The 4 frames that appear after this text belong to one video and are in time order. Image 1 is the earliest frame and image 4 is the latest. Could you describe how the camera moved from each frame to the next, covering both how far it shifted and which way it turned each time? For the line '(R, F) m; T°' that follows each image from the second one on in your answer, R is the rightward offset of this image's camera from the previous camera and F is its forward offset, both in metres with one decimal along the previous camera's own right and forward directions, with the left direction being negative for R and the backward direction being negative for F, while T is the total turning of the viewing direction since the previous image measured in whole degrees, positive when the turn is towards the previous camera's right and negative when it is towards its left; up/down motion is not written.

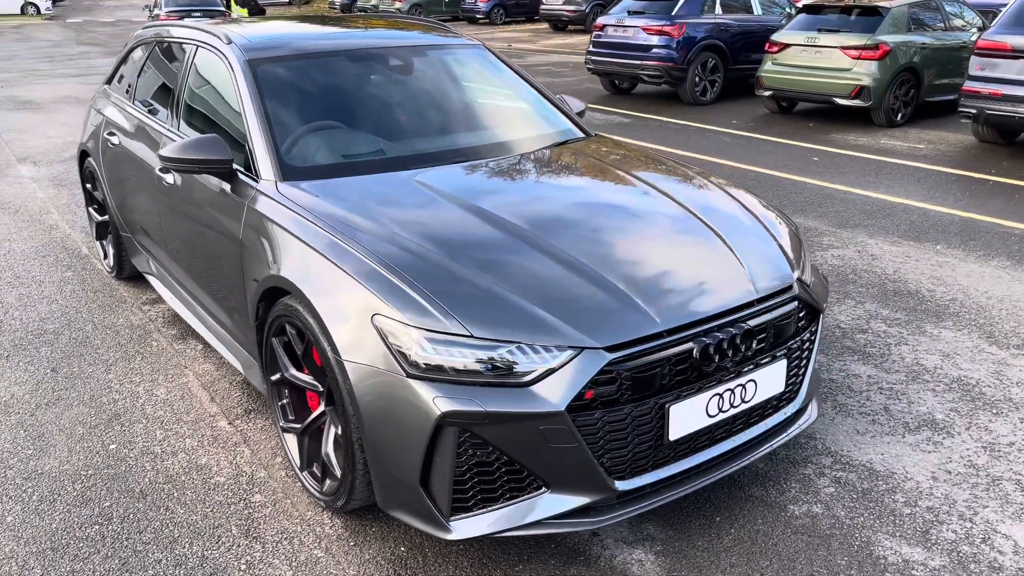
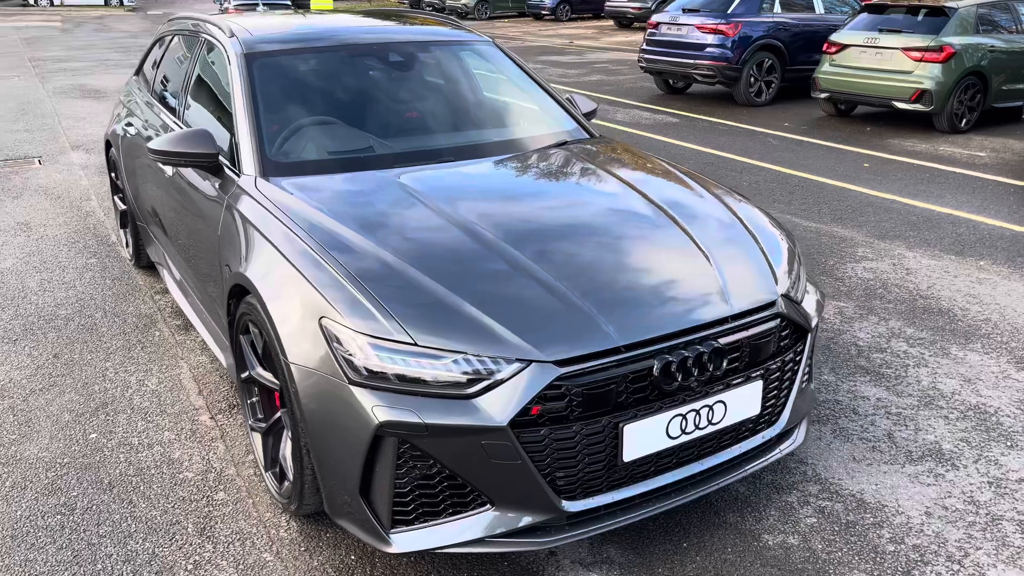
(+0.3, +0.1) m; -4°
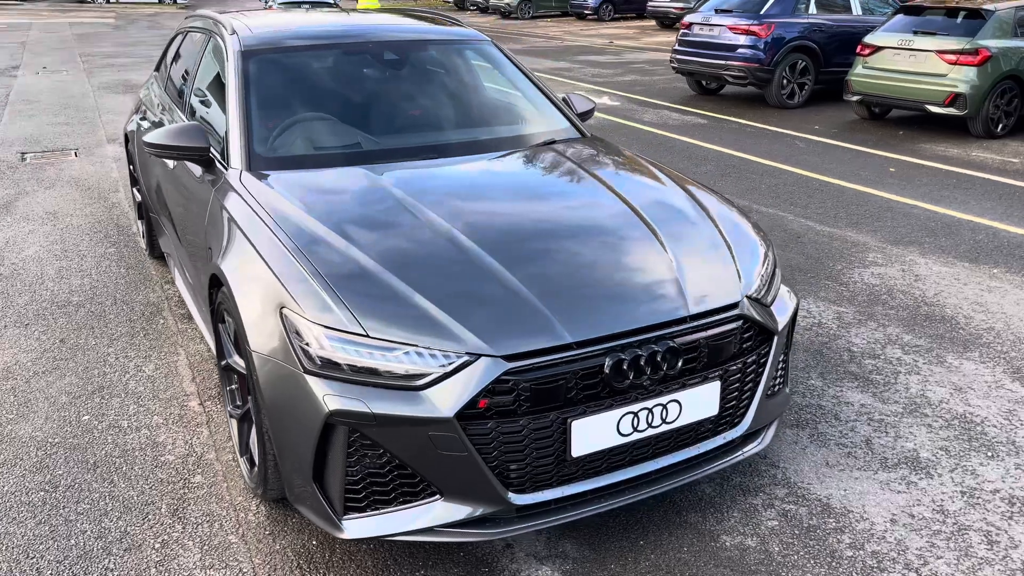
(+0.2, 0.0) m; -3°
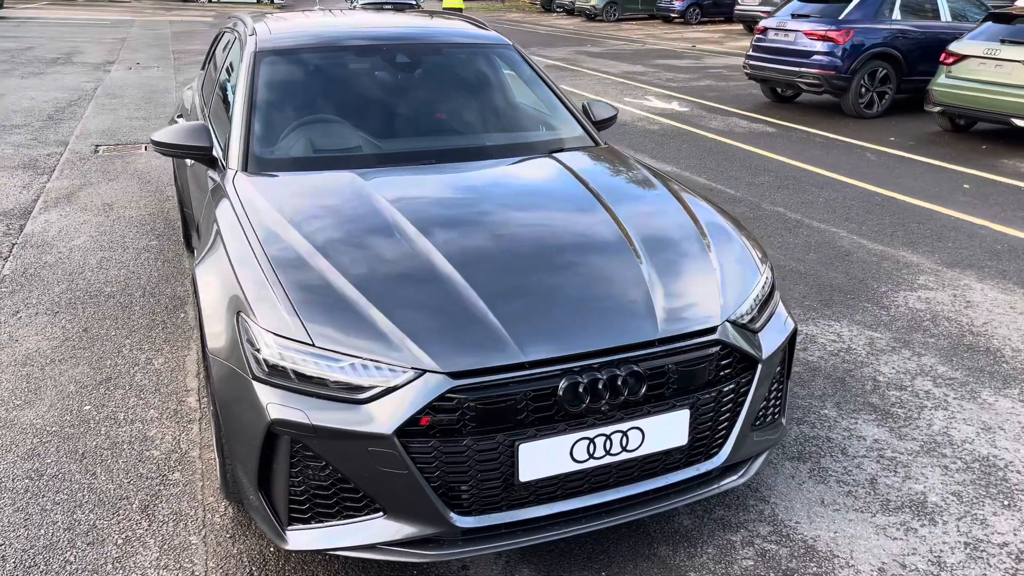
(+0.3, +0.1) m; -6°
